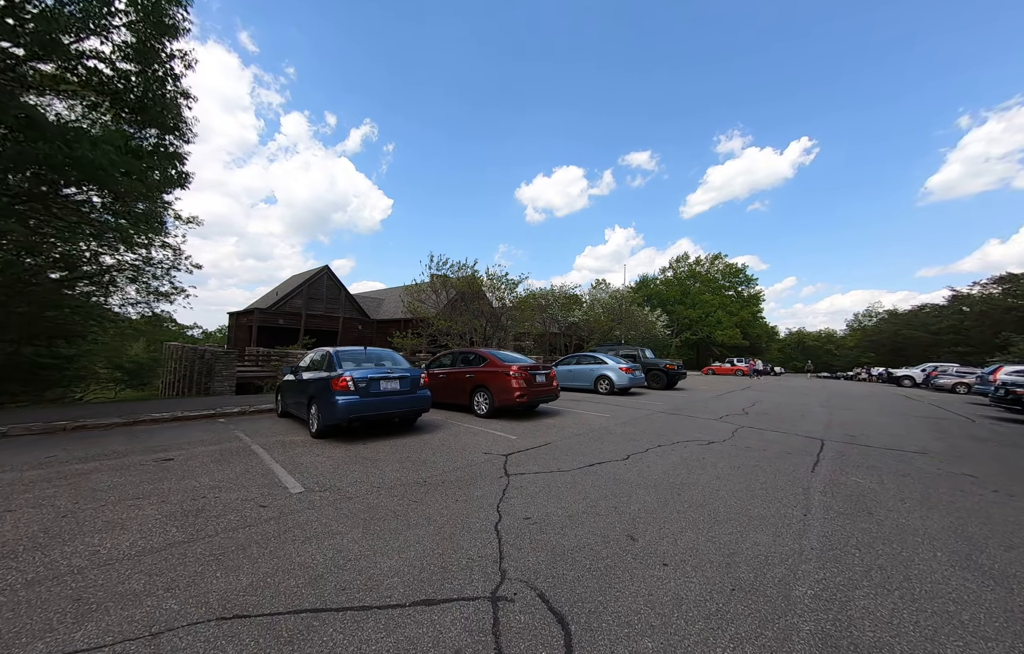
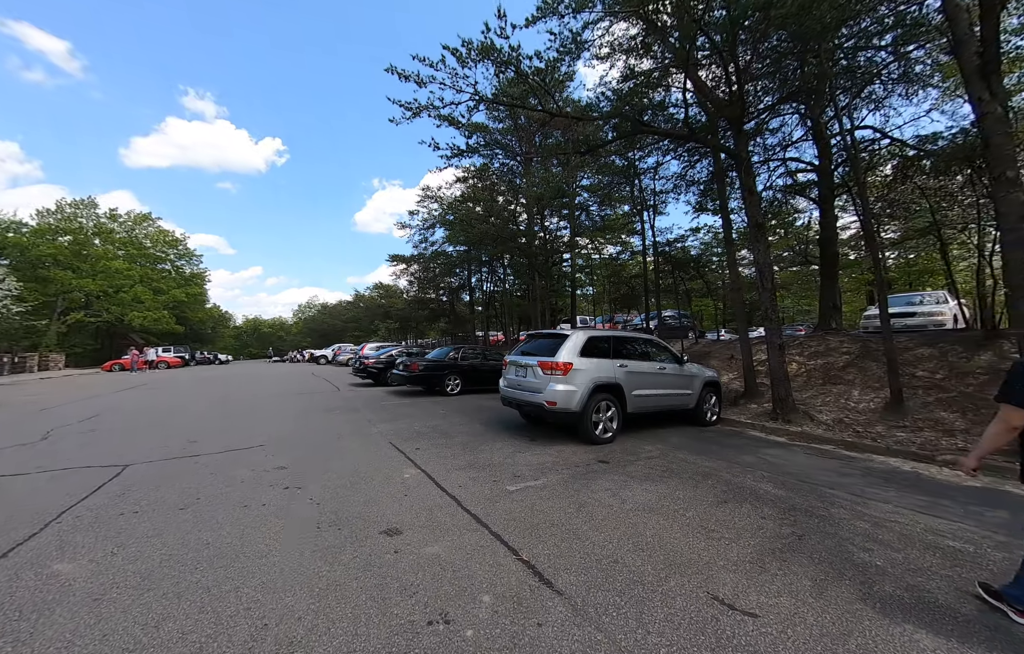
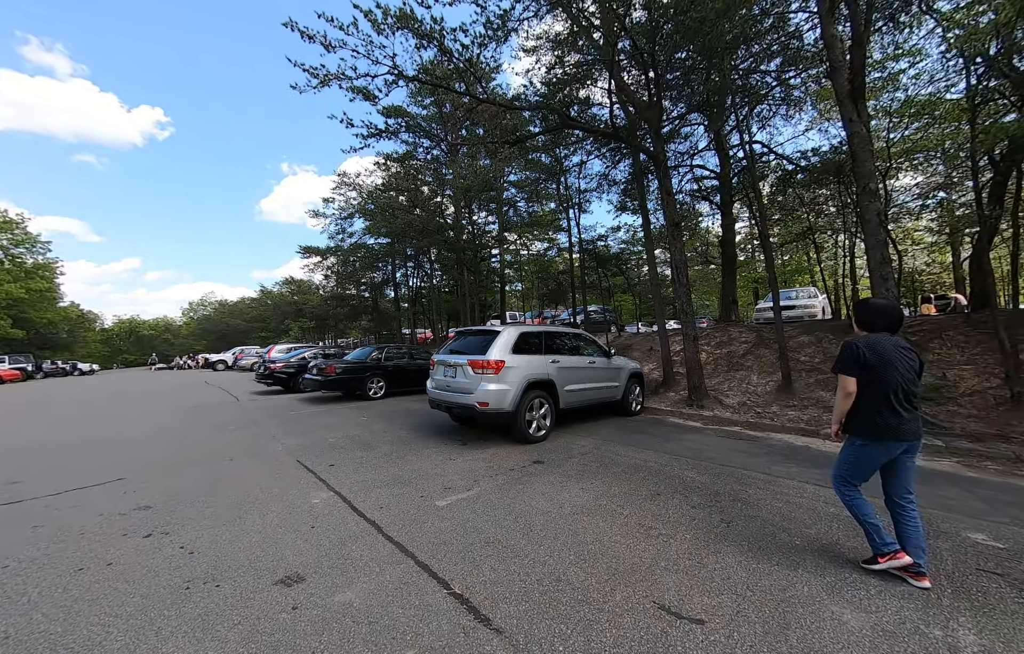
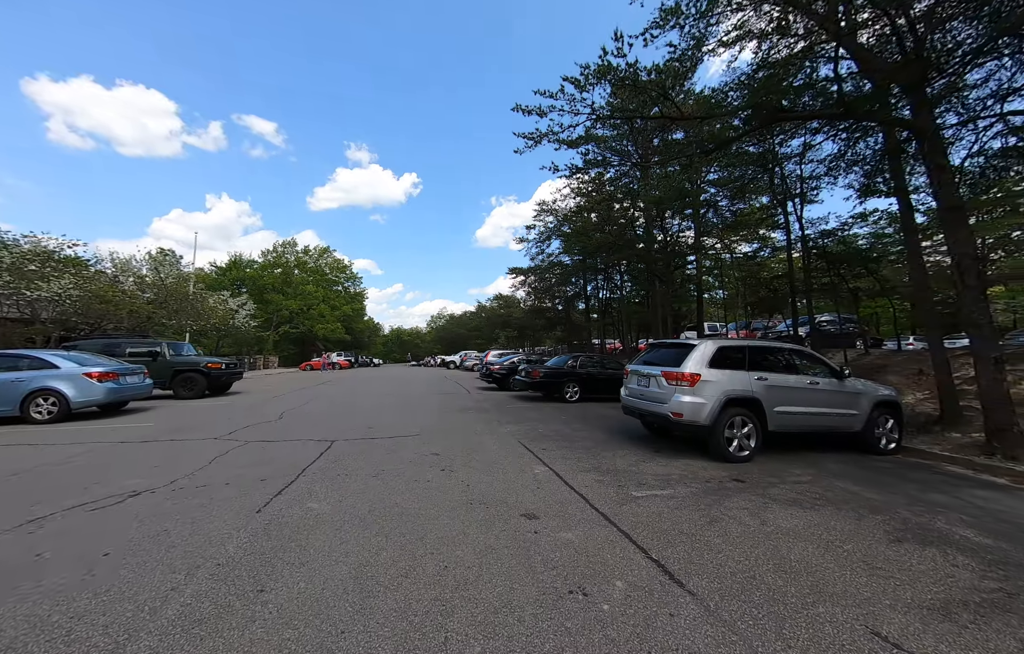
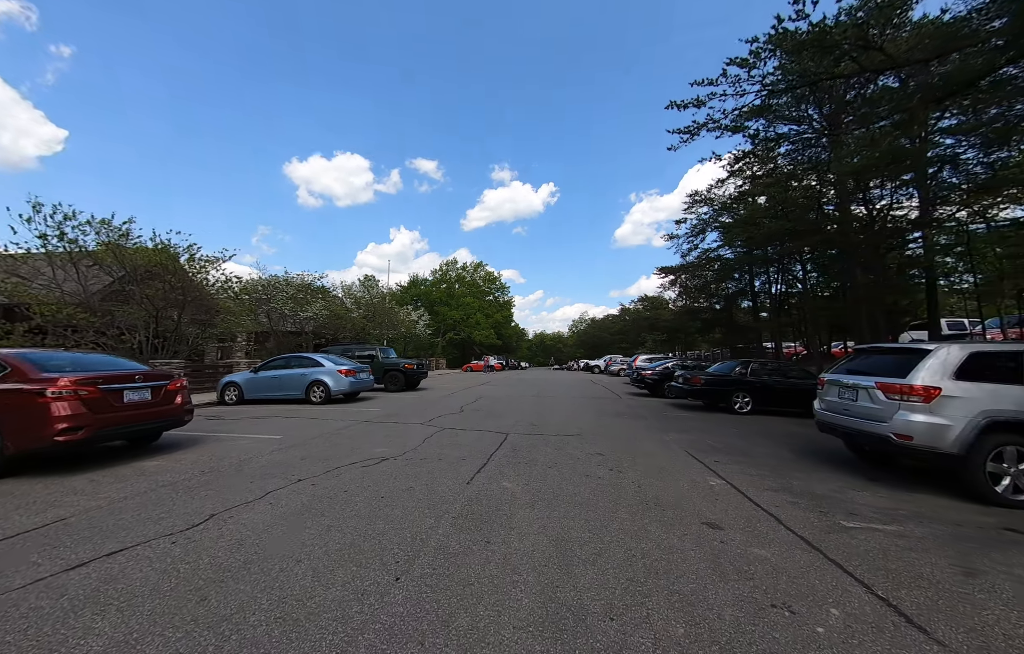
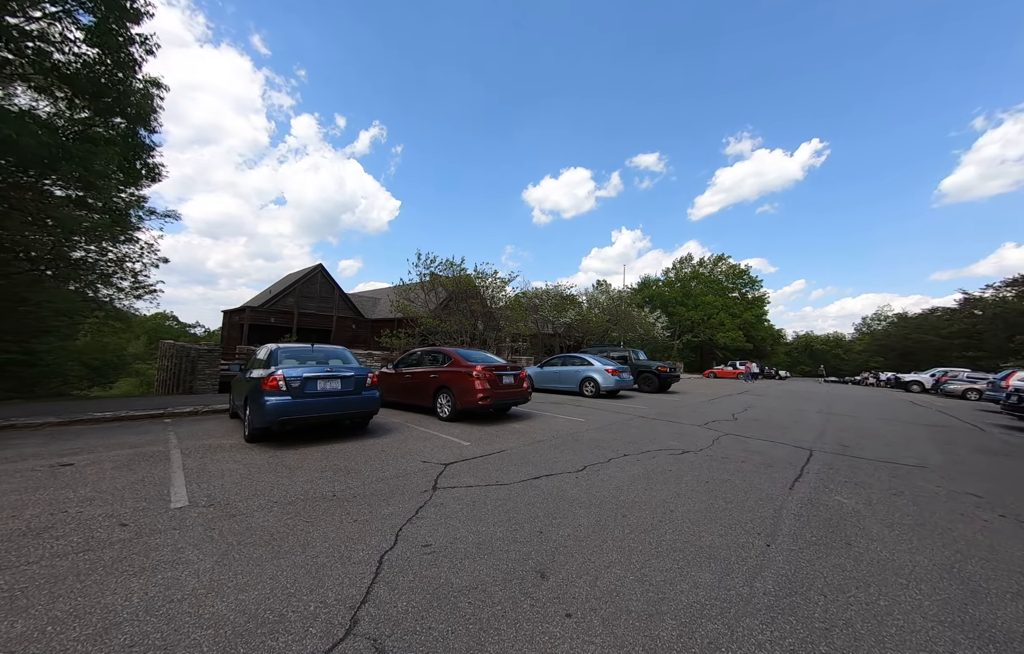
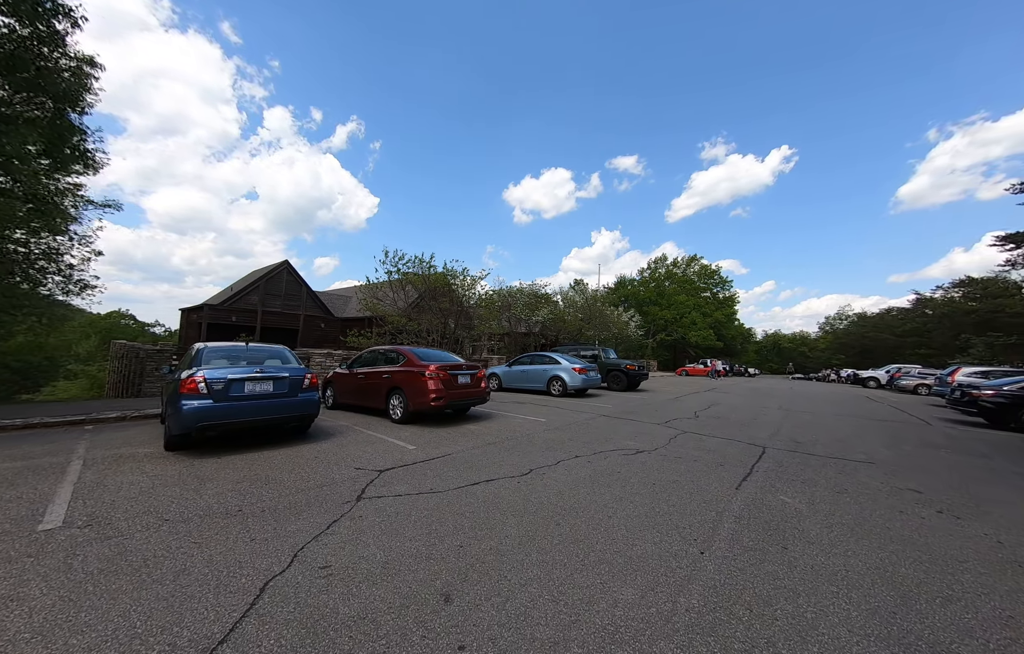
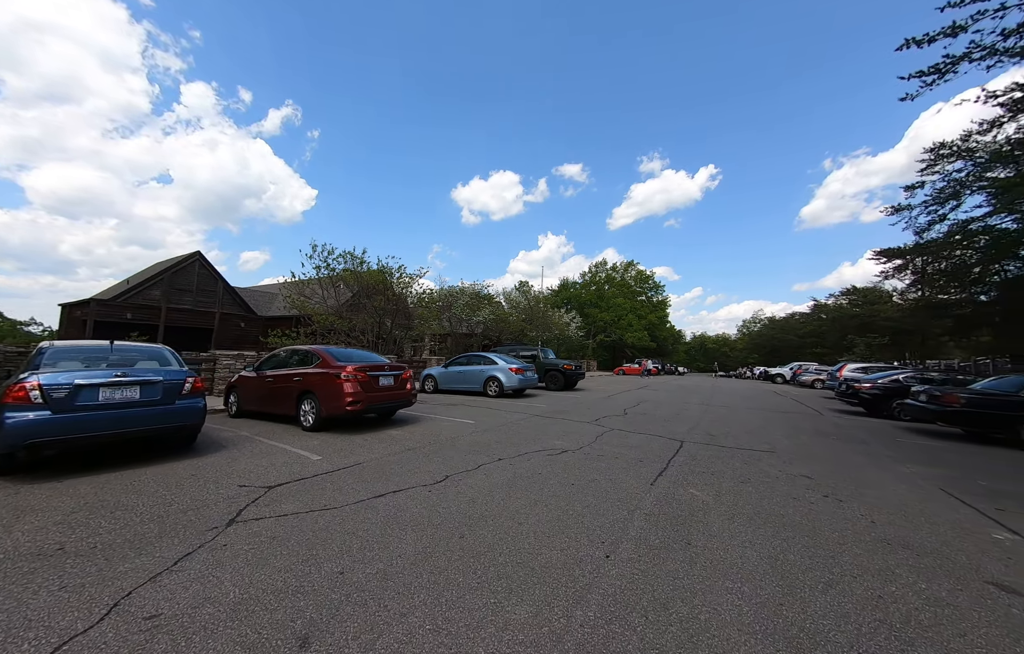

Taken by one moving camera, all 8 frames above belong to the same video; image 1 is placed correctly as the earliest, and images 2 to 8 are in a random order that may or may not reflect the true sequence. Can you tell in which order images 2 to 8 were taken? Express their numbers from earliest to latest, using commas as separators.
6, 7, 8, 5, 4, 2, 3
